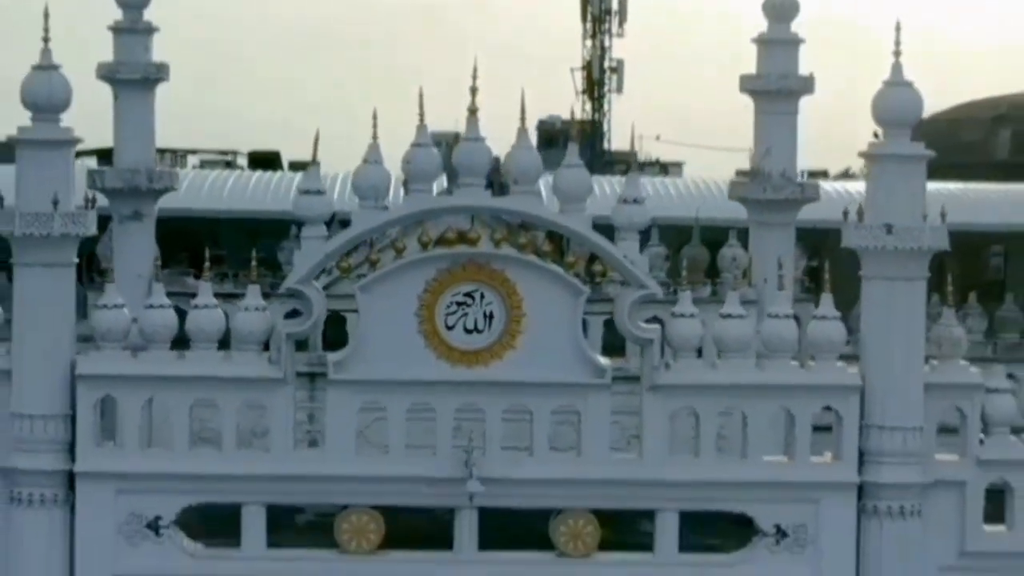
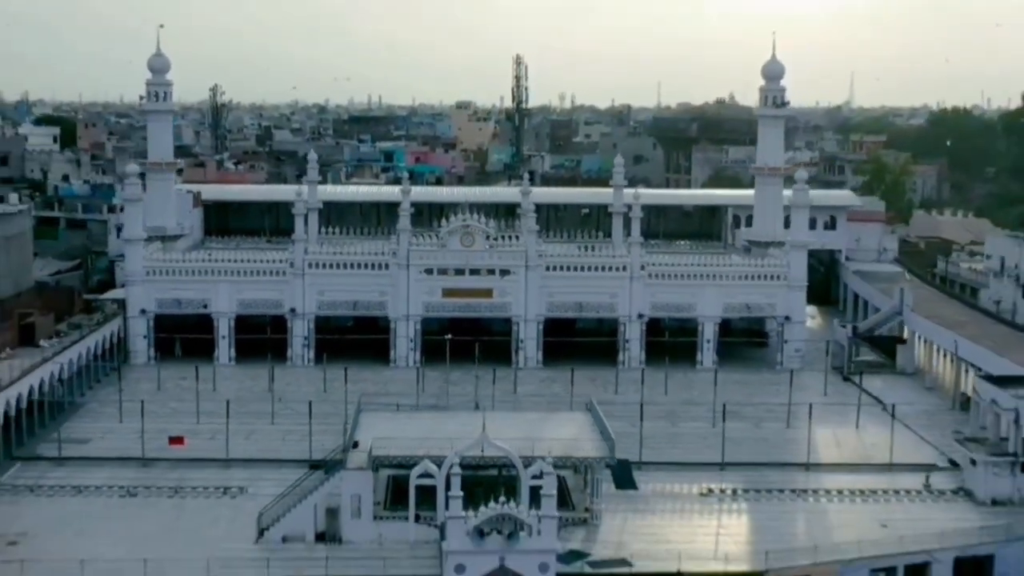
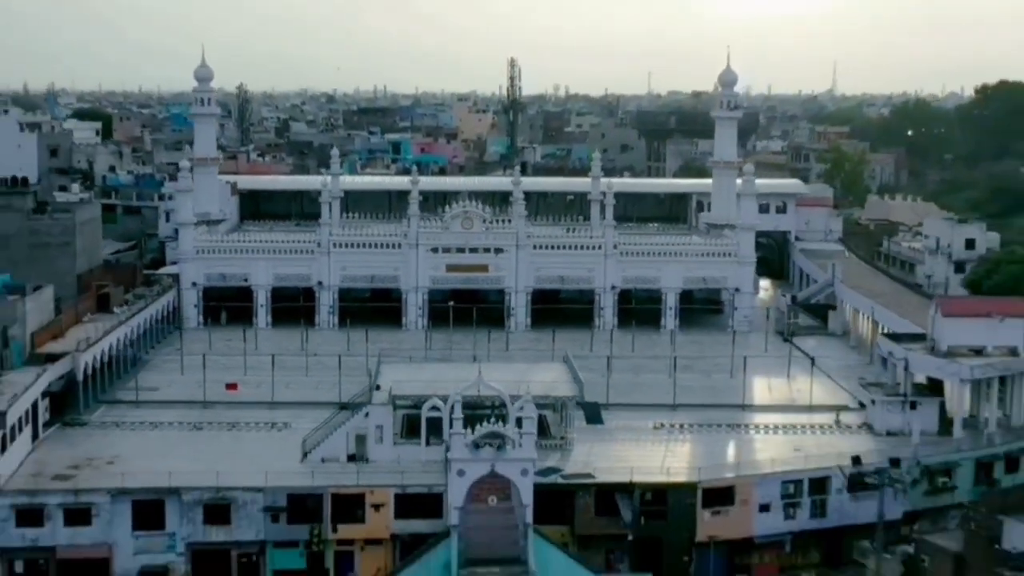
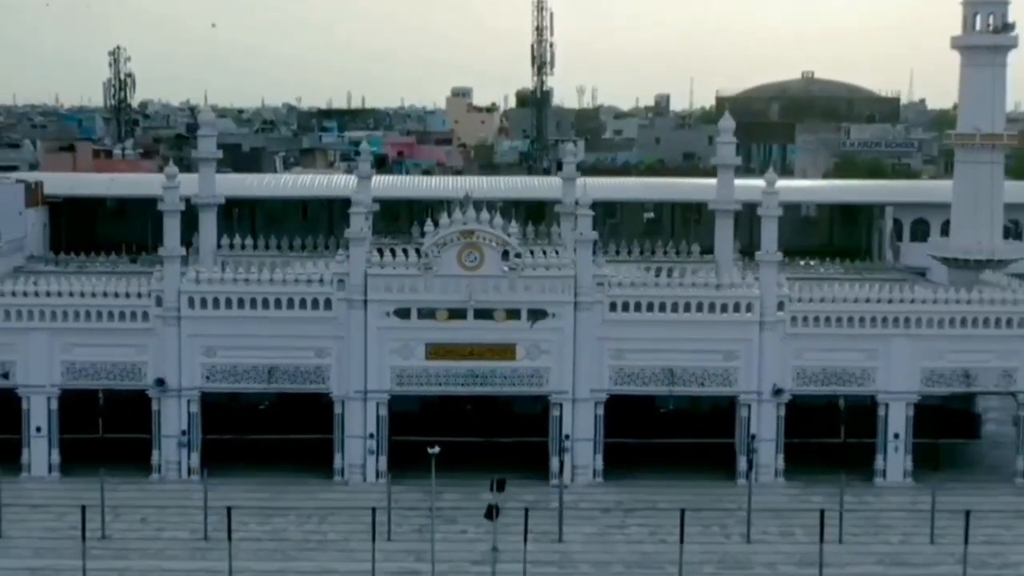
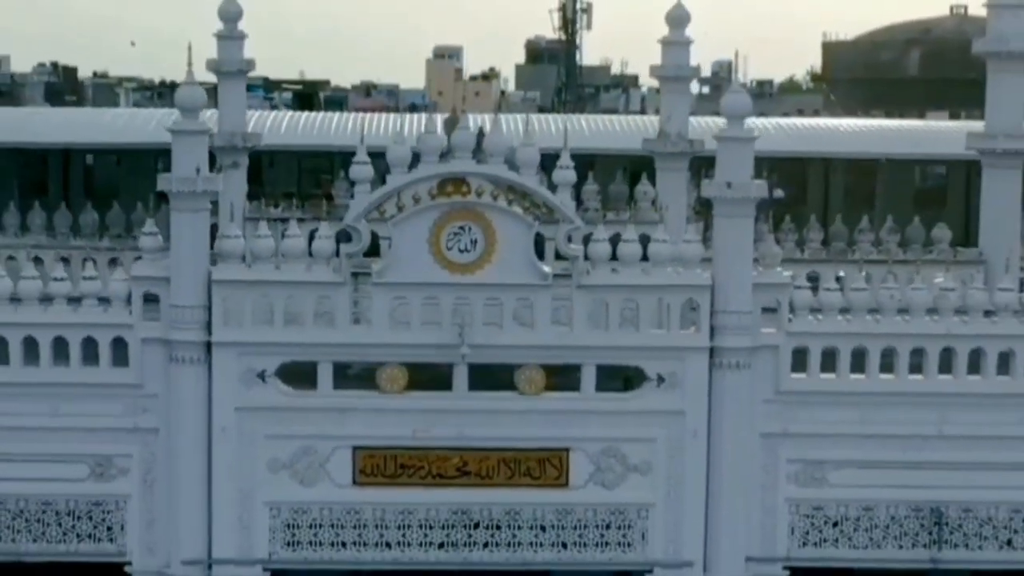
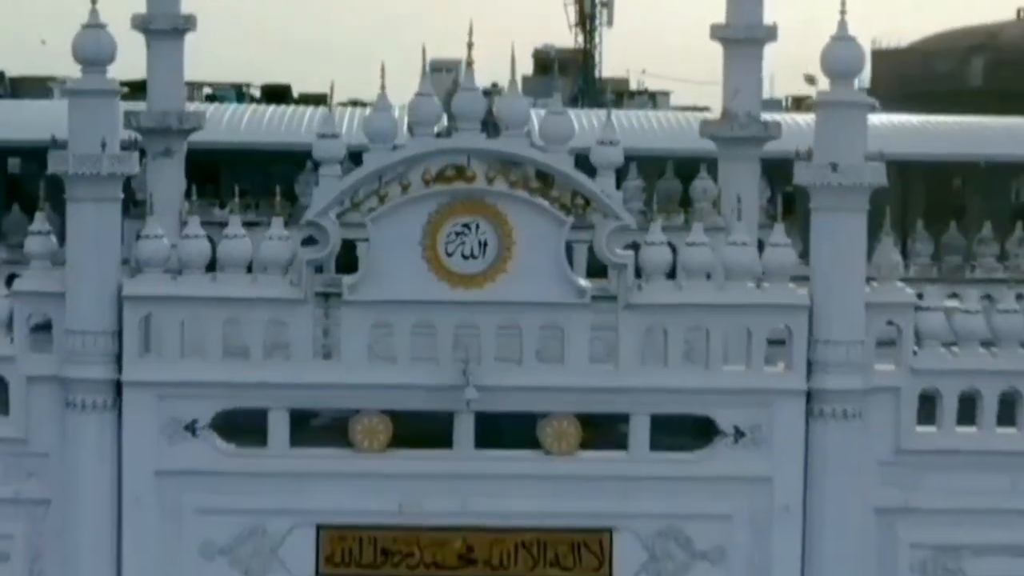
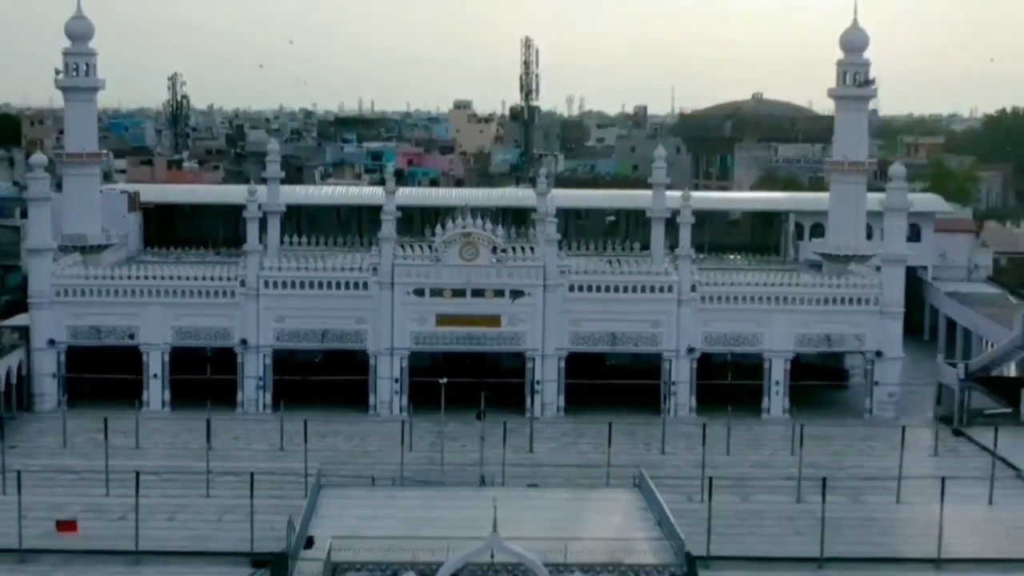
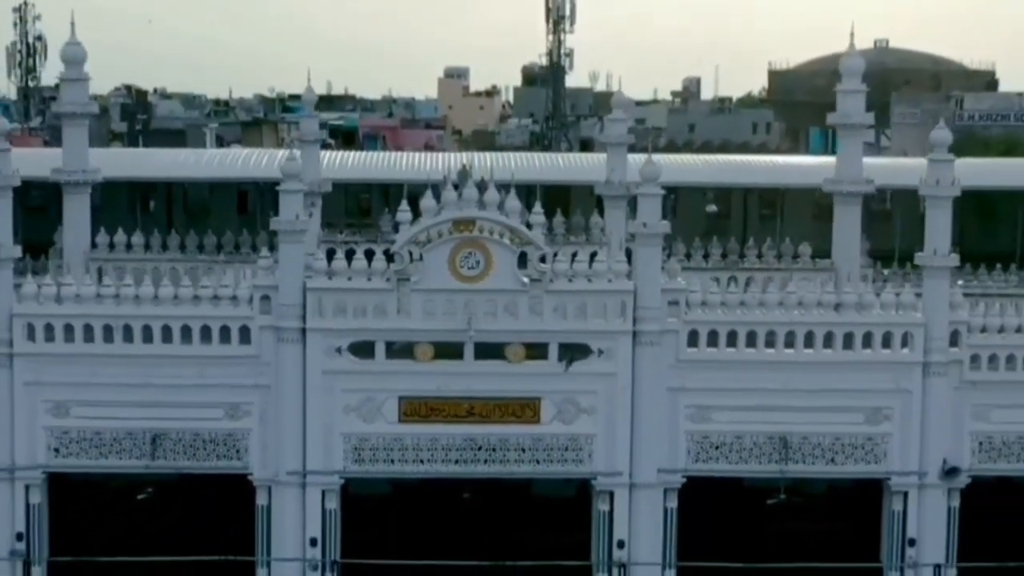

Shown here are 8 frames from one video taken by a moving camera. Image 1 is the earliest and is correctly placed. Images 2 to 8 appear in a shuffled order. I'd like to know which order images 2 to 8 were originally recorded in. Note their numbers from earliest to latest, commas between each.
6, 5, 8, 4, 7, 2, 3
